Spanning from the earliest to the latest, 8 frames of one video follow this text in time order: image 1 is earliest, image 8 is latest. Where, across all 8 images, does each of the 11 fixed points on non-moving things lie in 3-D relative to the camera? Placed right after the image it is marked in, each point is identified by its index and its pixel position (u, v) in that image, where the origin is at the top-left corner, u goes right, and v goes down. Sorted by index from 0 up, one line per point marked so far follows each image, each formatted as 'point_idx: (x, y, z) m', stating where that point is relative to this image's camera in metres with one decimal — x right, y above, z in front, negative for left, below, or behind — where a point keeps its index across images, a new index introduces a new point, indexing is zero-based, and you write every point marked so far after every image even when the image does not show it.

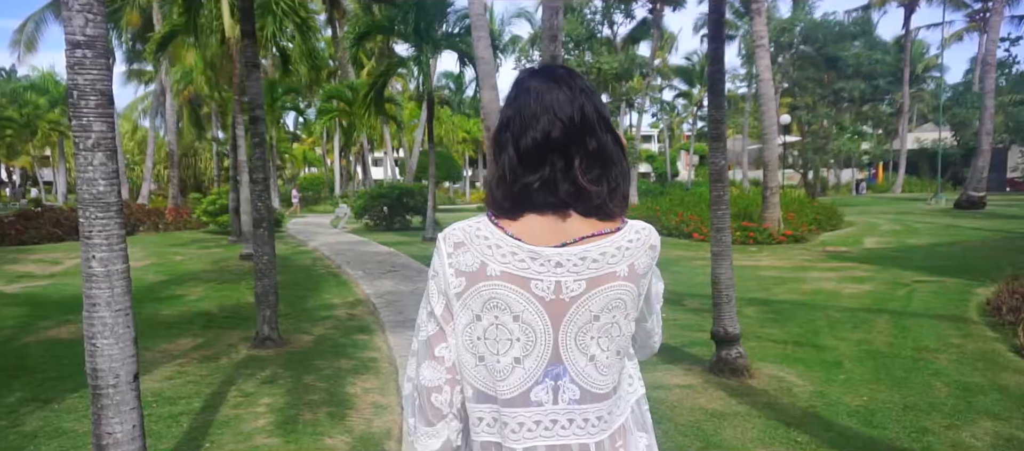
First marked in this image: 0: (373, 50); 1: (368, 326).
0: (-4.5, +5.6, +19.5) m
1: (-1.7, -1.2, +7.4) m
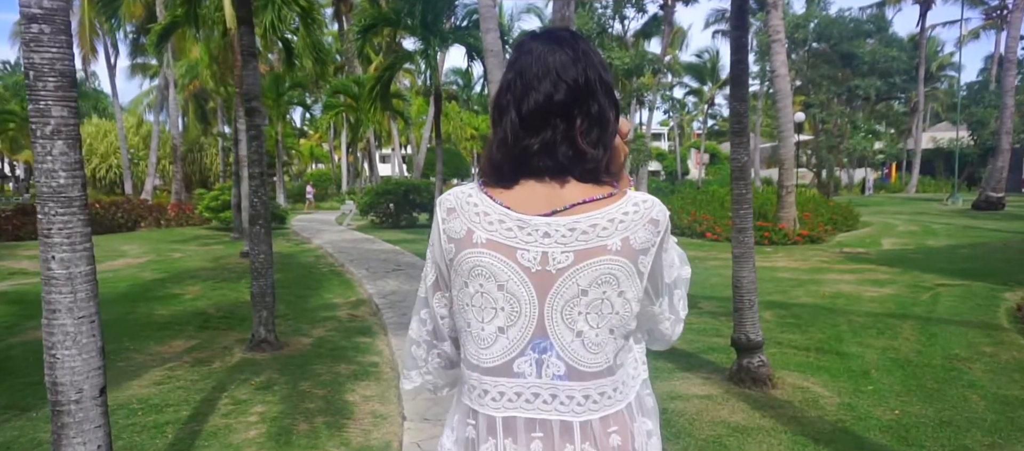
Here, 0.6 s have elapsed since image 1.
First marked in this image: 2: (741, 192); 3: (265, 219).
0: (-4.2, +5.7, +19.2) m
1: (-1.7, -1.2, +7.1) m
2: (+1.9, +0.3, +5.0) m
3: (-2.5, +0.1, +6.1) m
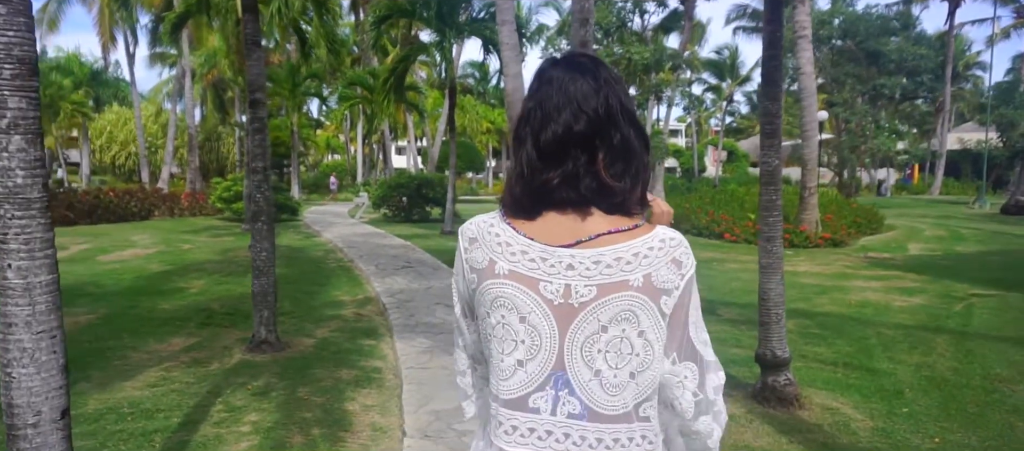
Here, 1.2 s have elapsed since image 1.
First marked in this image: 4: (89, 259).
0: (-3.6, +5.9, +19.0) m
1: (-1.5, -1.2, +6.8) m
2: (+2.0, +0.2, +4.7) m
3: (-2.4, +0.1, +5.9) m
4: (-7.2, -0.6, +10.4) m
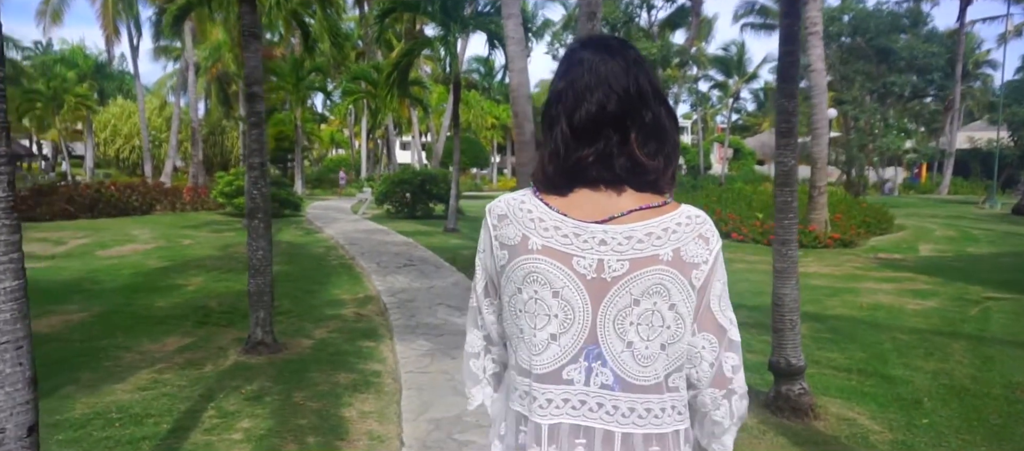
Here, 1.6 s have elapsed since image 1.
0: (-3.5, +6.0, +18.8) m
1: (-1.5, -1.1, +6.7) m
2: (+2.0, +0.2, +4.5) m
3: (-2.3, +0.1, +5.7) m
4: (-7.2, -0.5, +10.3) m
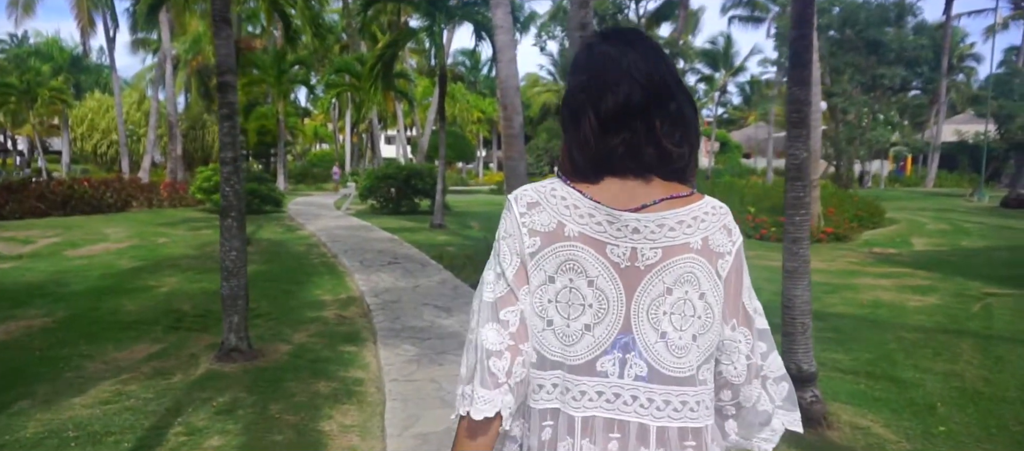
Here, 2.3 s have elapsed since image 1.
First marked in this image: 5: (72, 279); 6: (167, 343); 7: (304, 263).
0: (-3.9, +6.2, +18.3) m
1: (-1.6, -1.1, +6.3) m
2: (+2.0, +0.2, +4.2) m
3: (-2.4, +0.1, +5.3) m
4: (-7.3, -0.5, +9.8) m
5: (-5.8, -0.7, +8.1) m
6: (-3.3, -1.1, +5.9) m
7: (-3.3, -0.6, +9.8) m
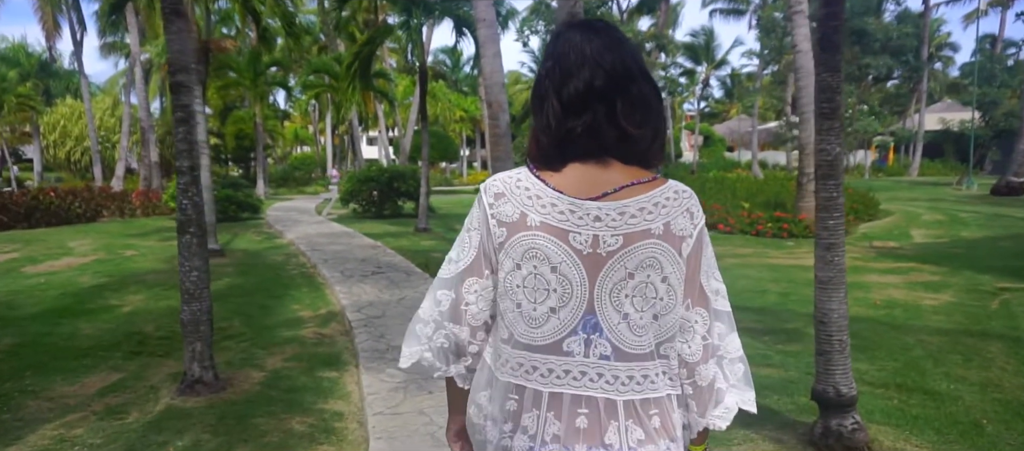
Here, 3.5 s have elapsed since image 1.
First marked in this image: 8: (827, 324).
0: (-4.3, +6.0, +17.7) m
1: (-1.6, -1.2, +5.8) m
2: (+1.9, +0.2, +3.7) m
3: (-2.4, 0.0, +4.7) m
4: (-7.5, -0.7, +9.1) m
5: (-5.9, -0.9, +7.4) m
6: (-3.4, -1.3, +5.3) m
7: (-3.5, -0.7, +9.2) m
8: (+1.9, -0.6, +3.7) m
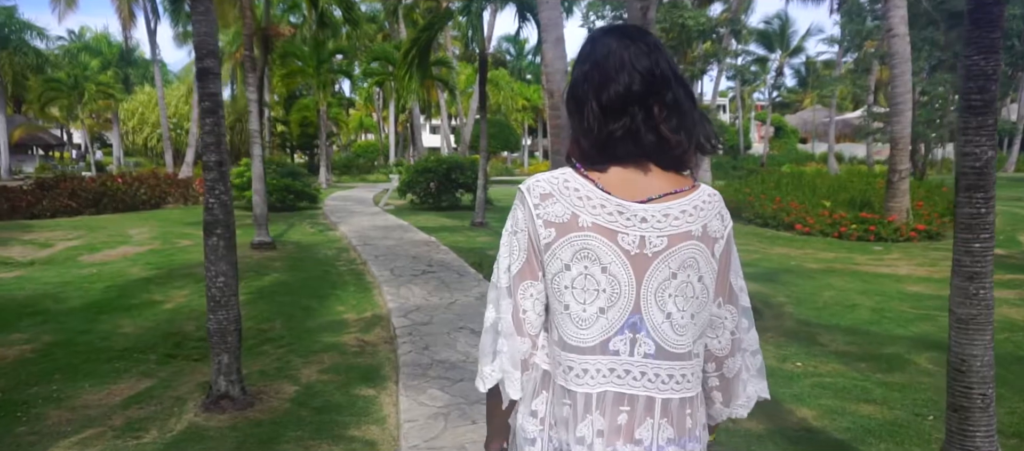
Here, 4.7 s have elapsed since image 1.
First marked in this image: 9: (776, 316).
0: (-2.6, +6.3, +17.3) m
1: (-1.2, -1.2, +5.3) m
2: (+2.2, +0.1, +2.9) m
3: (-2.0, 0.0, +4.3) m
4: (-6.6, -0.5, +9.2) m
5: (-5.3, -0.8, +7.3) m
6: (-2.9, -1.3, +5.0) m
7: (-2.7, -0.7, +8.9) m
8: (+2.2, -0.7, +2.9) m
9: (+3.1, -1.1, +7.2) m
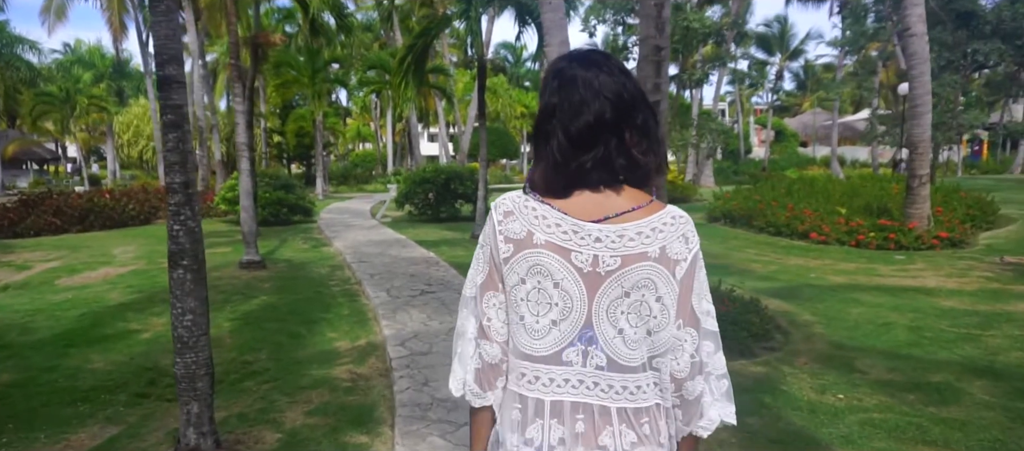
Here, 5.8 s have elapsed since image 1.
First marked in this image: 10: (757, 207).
0: (-2.6, +5.9, +16.8) m
1: (-1.1, -1.4, +4.7) m
2: (+2.3, 0.0, +2.3) m
3: (-2.0, -0.2, +3.8) m
4: (-6.6, -0.8, +8.6) m
5: (-5.2, -1.1, +6.8) m
6: (-2.8, -1.5, +4.4) m
7: (-2.6, -0.9, +8.3) m
8: (+2.3, -0.8, +2.4) m
9: (+3.2, -1.2, +6.6) m
10: (+6.0, +0.5, +15.1) m
